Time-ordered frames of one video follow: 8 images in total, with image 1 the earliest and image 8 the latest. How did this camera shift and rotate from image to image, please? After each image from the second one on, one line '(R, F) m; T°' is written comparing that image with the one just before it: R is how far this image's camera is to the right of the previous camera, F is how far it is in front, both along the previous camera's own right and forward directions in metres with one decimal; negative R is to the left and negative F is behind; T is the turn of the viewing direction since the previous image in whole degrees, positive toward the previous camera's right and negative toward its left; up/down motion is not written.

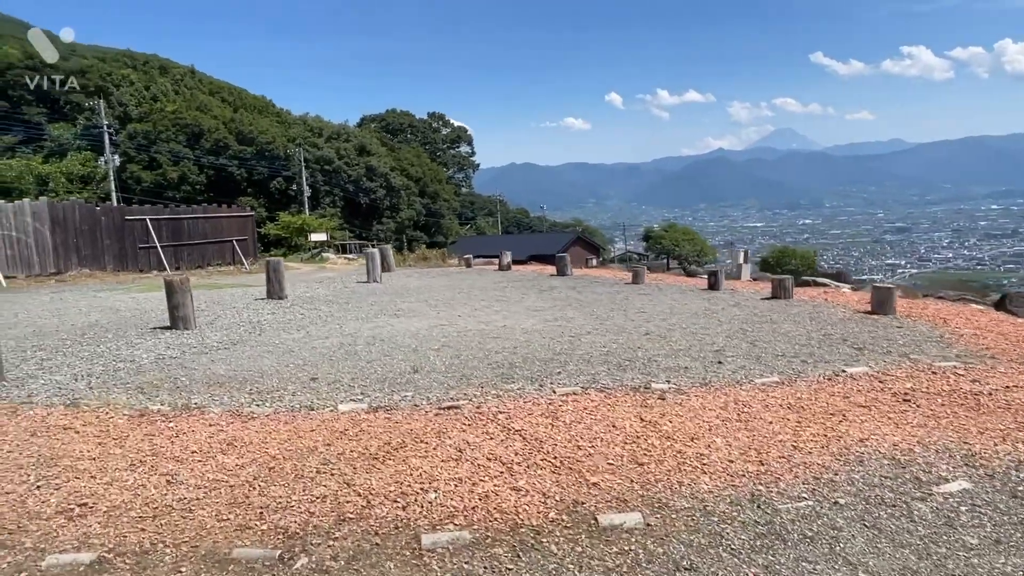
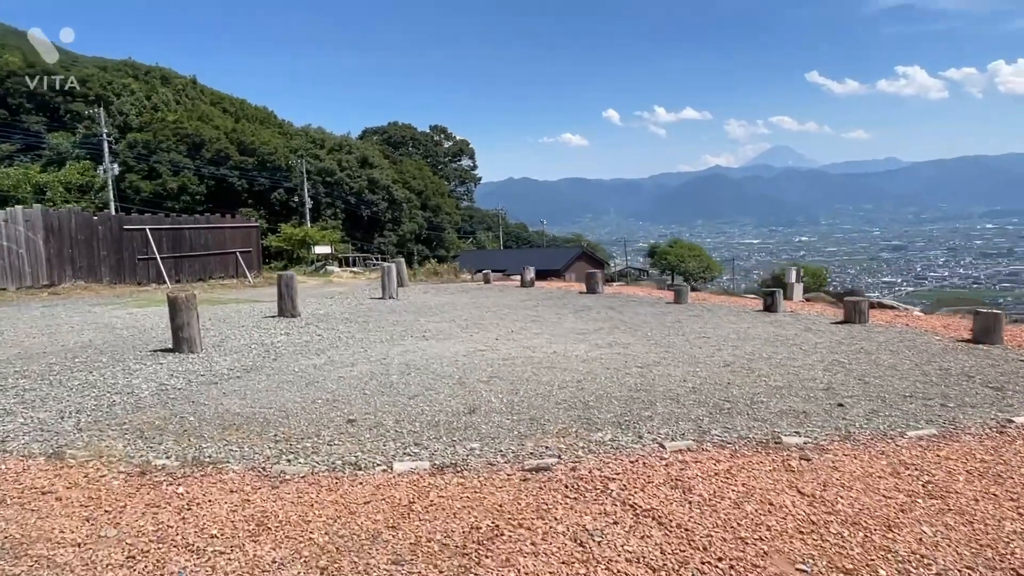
(-0.6, +1.0) m; 0°
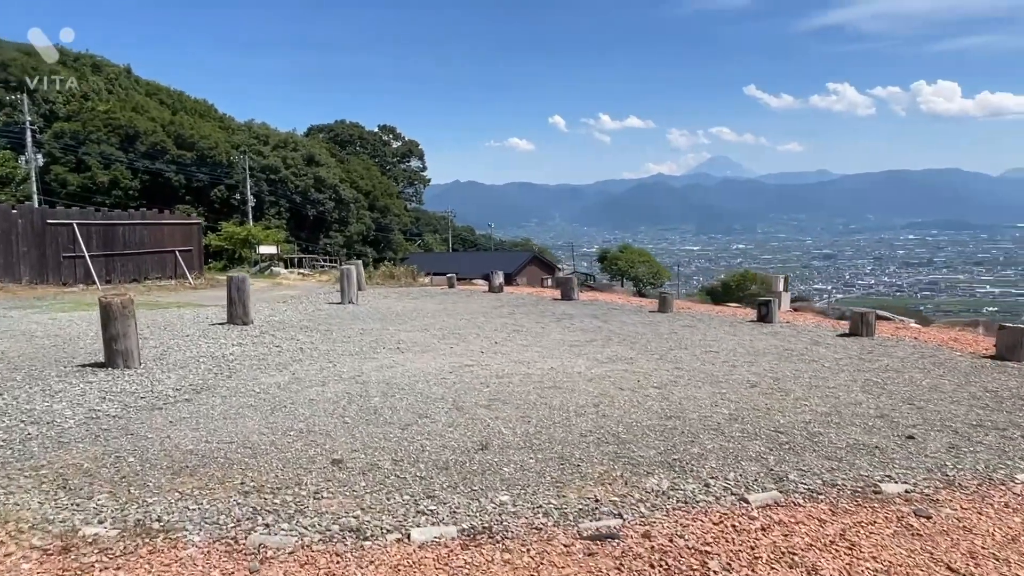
(-0.5, +0.9) m; +5°
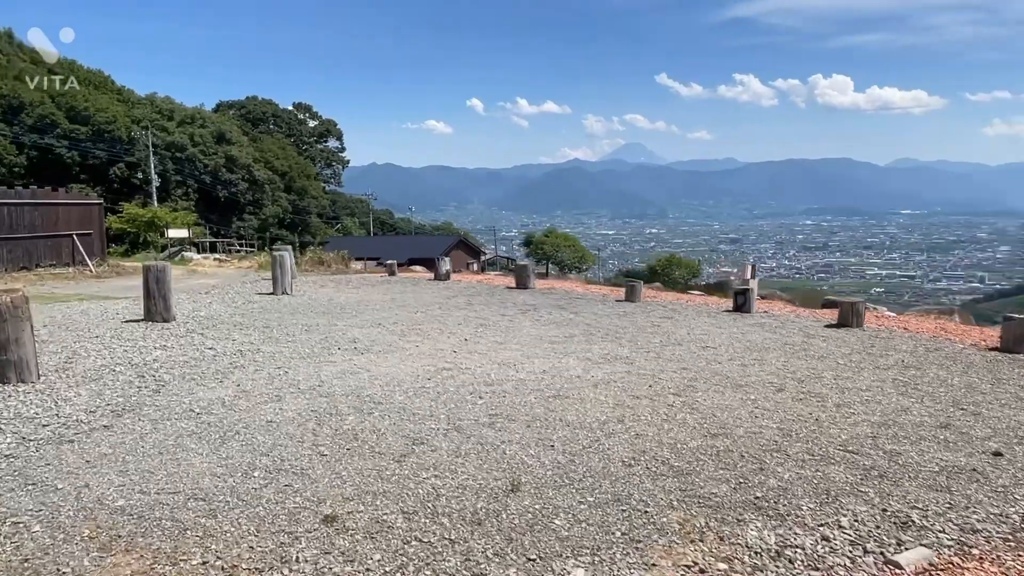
(-0.6, +0.9) m; +7°
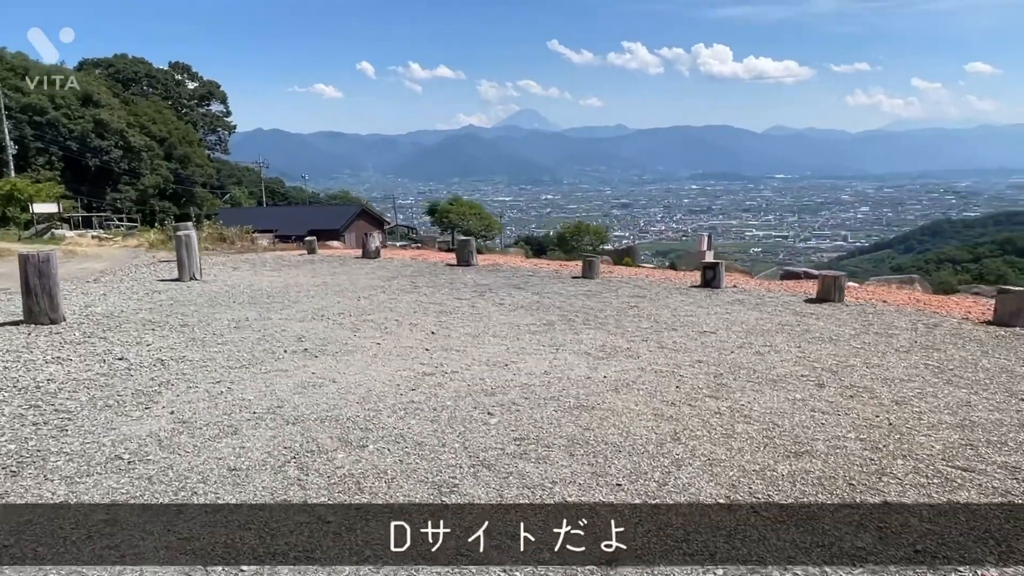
(-0.7, +0.9) m; +8°
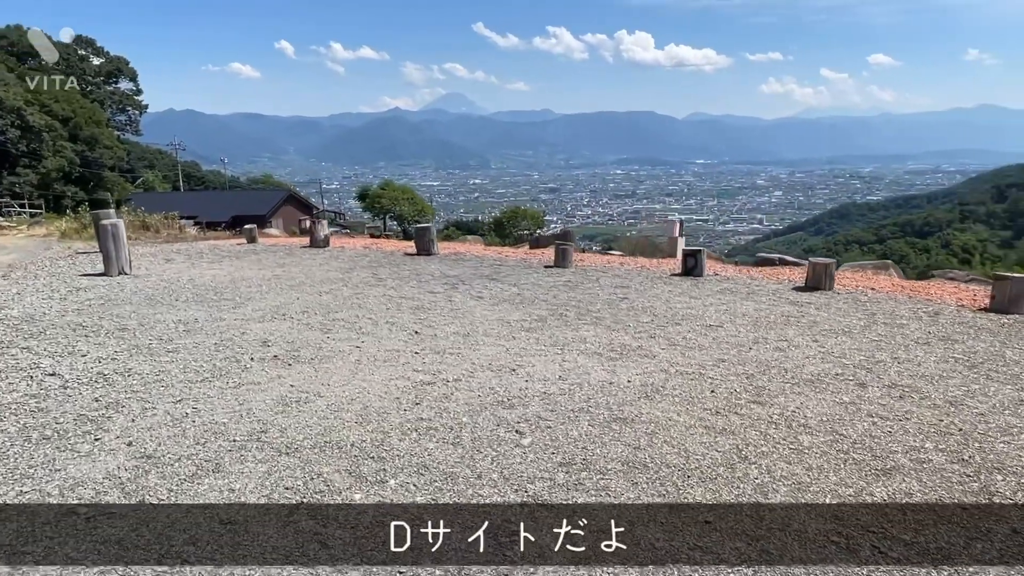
(-0.5, +0.6) m; +6°
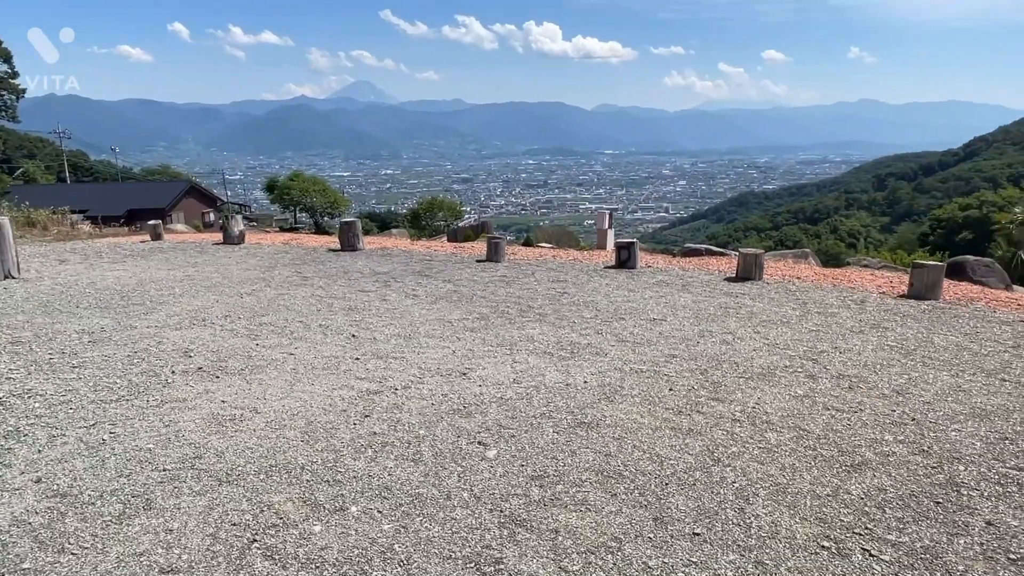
(-0.2, +0.2) m; +7°
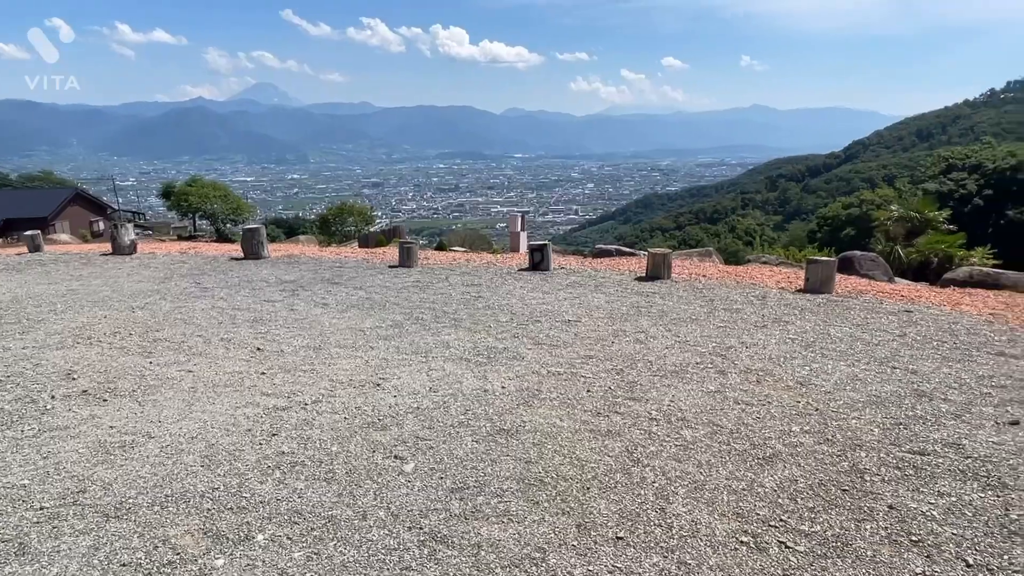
(0.0, +0.1) m; +7°
